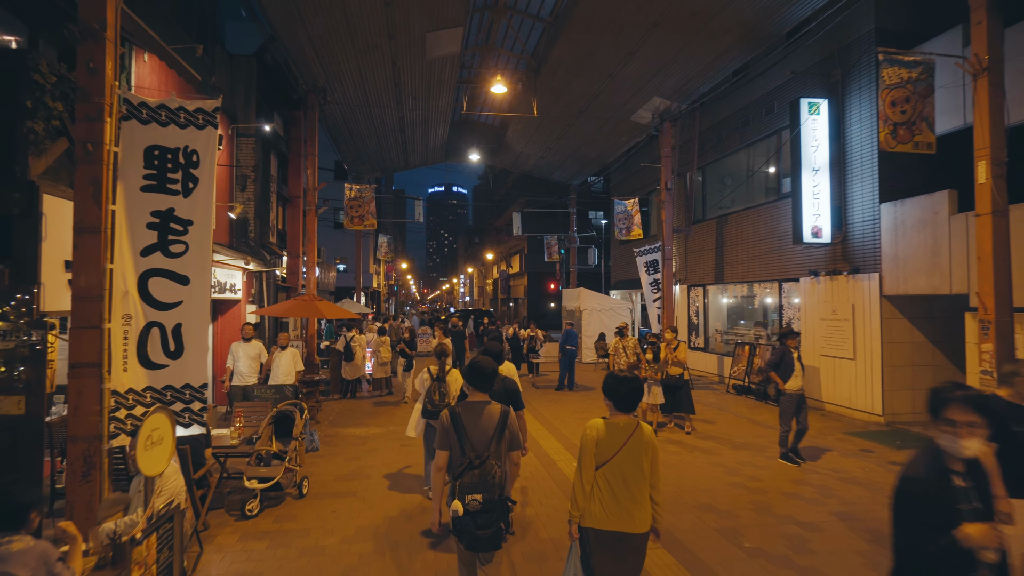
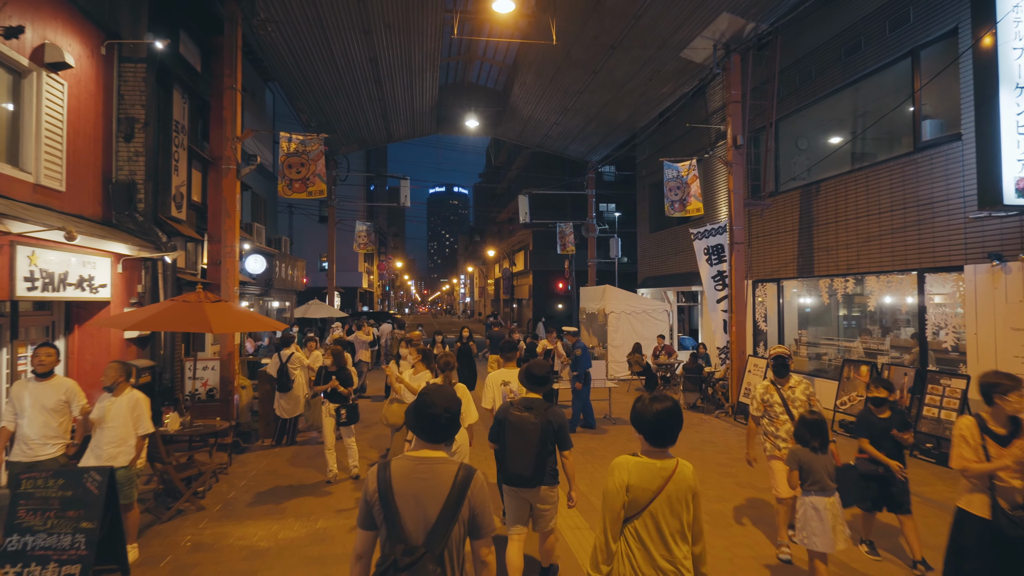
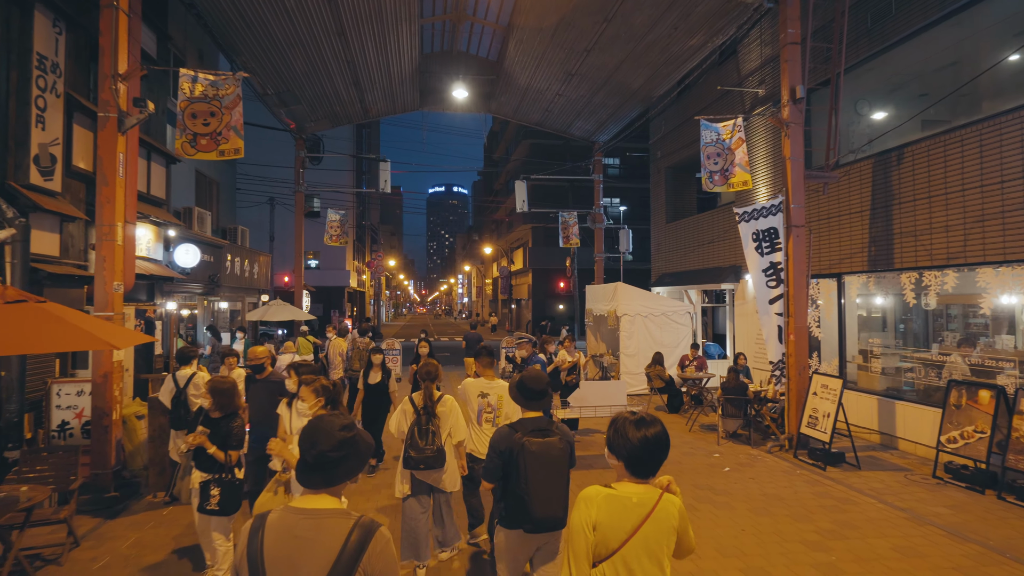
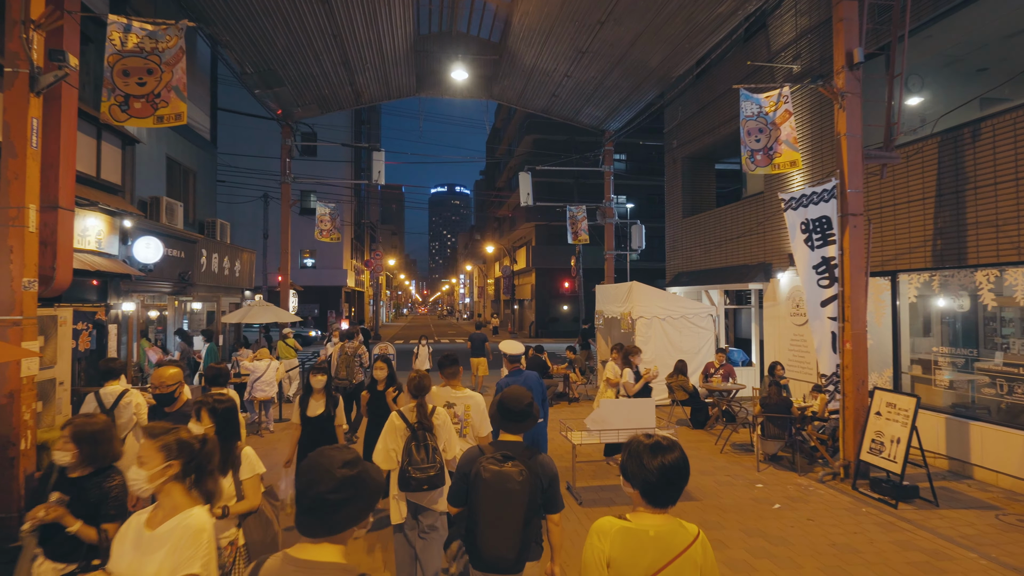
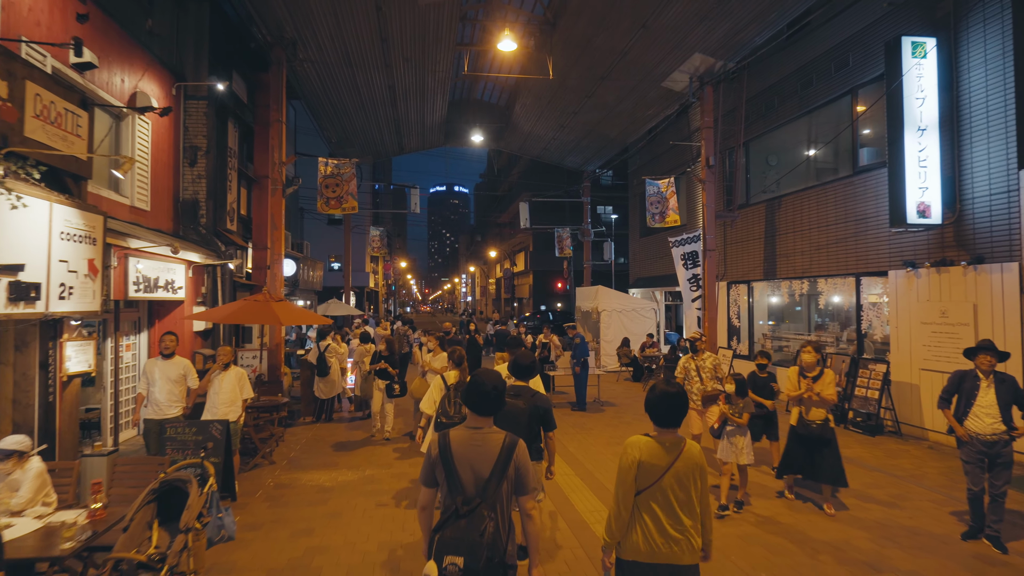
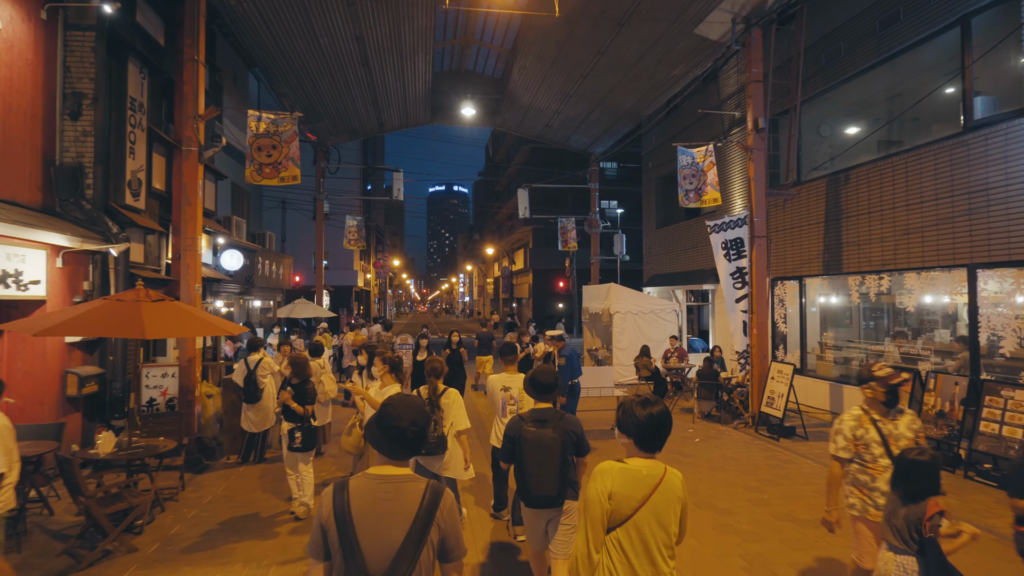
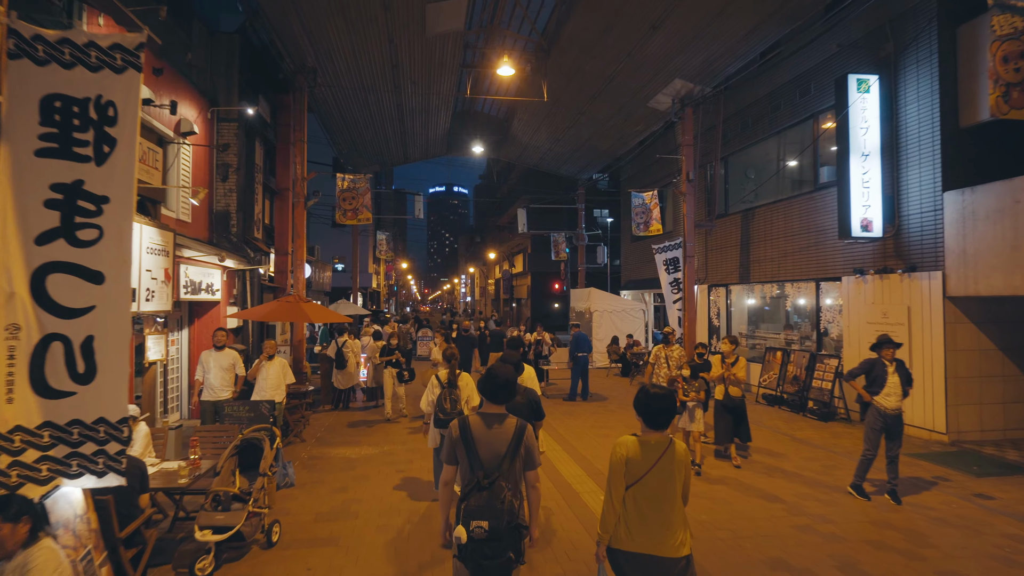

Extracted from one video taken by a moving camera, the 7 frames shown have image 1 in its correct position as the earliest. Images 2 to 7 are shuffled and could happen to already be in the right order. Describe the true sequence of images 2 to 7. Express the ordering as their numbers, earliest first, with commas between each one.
7, 5, 2, 6, 3, 4
